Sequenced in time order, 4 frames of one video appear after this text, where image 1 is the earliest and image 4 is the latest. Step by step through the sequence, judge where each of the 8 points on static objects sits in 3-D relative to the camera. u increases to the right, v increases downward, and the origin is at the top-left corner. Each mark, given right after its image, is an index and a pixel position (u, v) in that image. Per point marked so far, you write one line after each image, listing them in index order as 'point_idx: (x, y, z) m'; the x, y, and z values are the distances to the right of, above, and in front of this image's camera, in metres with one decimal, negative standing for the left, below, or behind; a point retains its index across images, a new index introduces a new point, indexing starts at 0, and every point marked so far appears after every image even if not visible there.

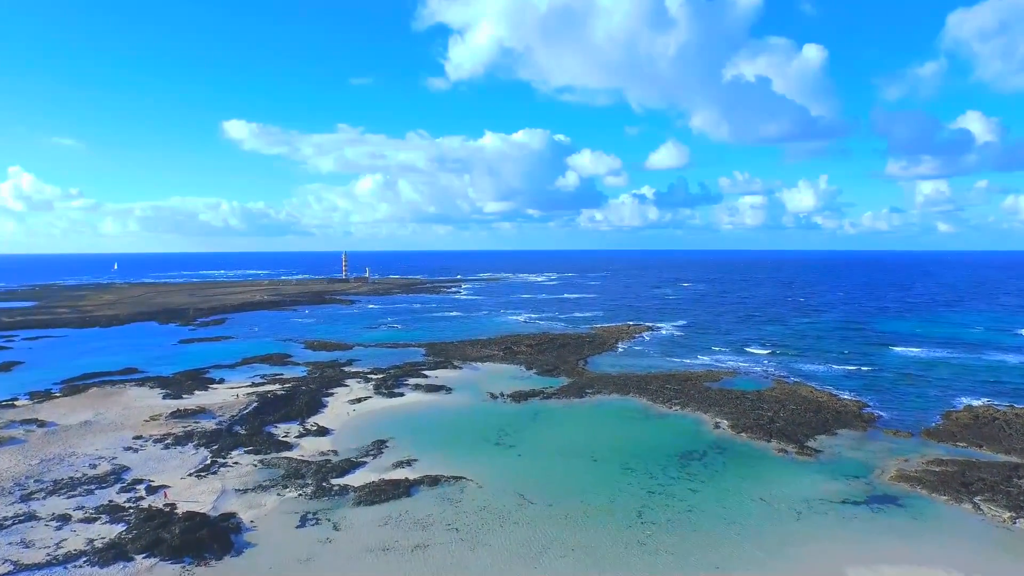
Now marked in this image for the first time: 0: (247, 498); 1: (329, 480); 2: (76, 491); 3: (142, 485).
0: (-9.4, -7.4, +18.7) m
1: (-6.9, -7.3, +20.0) m
2: (-15.1, -7.0, +18.3) m
3: (-13.3, -7.1, +19.0) m
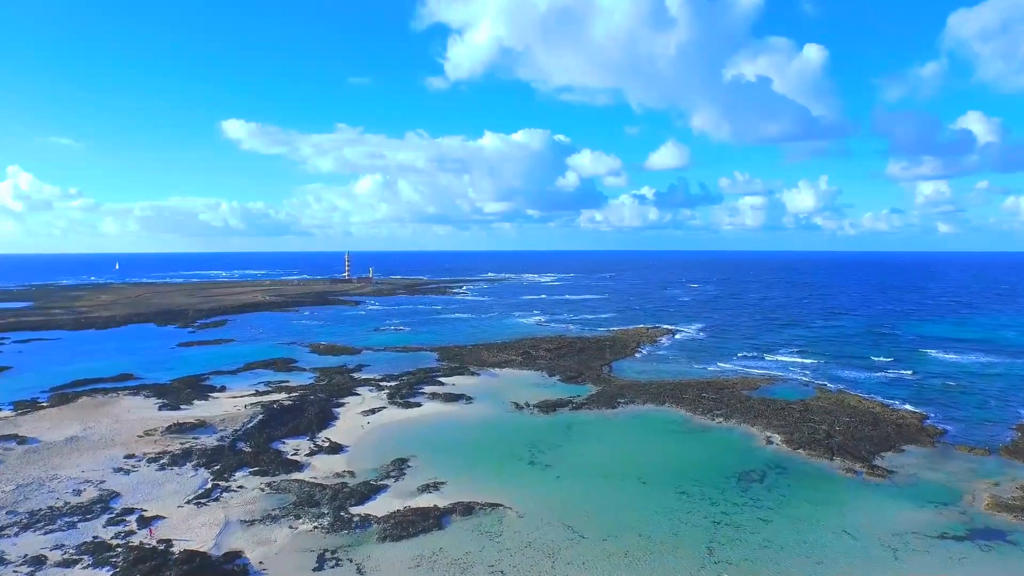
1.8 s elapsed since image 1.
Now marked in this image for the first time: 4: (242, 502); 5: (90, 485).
0: (-7.9, -7.5, +16.2) m
1: (-5.5, -7.3, +17.6) m
2: (-13.6, -7.0, +15.8) m
3: (-11.8, -7.1, +16.5) m
4: (-9.1, -7.2, +17.9) m
5: (-14.5, -6.8, +18.1) m
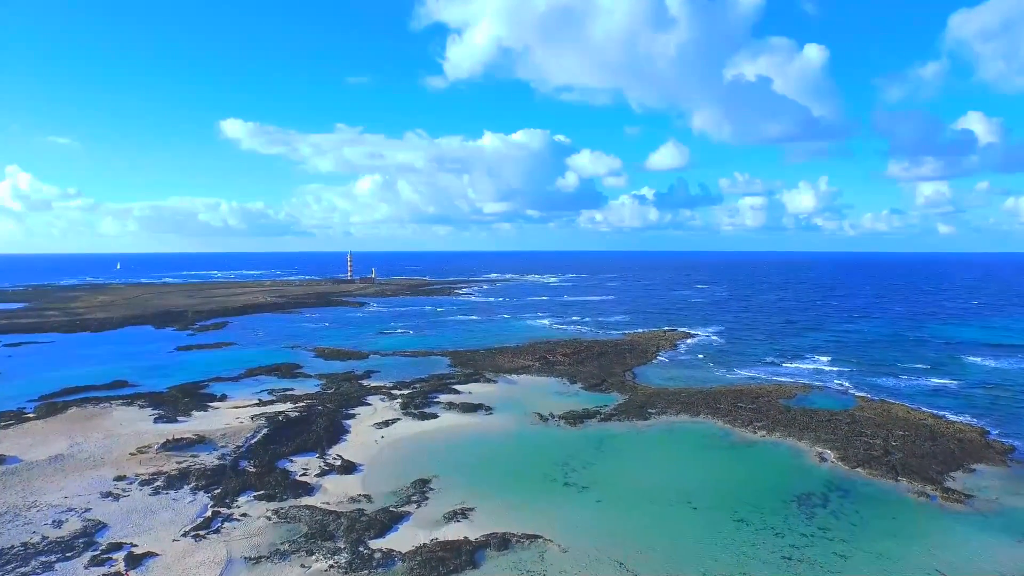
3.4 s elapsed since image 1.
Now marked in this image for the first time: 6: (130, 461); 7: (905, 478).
0: (-6.7, -7.5, +14.0) m
1: (-4.2, -7.4, +15.4) m
2: (-12.4, -7.1, +13.6) m
3: (-10.6, -7.2, +14.4) m
4: (-7.9, -7.3, +15.7) m
5: (-13.2, -6.8, +16.0) m
6: (-14.3, -6.5, +19.7) m
7: (+15.0, -7.3, +20.2) m
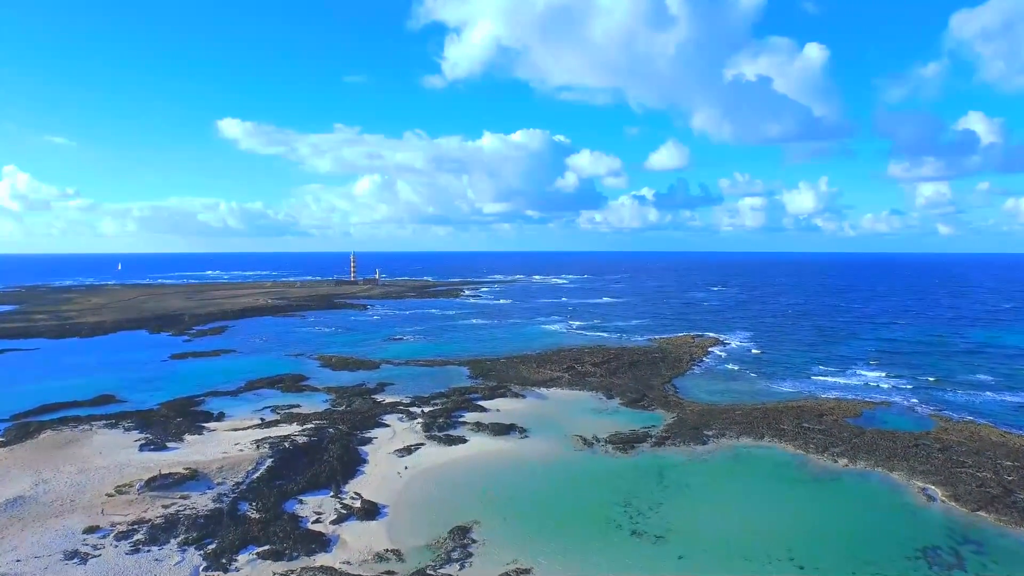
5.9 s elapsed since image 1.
0: (-4.9, -7.8, +10.5) m
1: (-2.4, -7.6, +11.9) m
2: (-10.6, -7.3, +10.1) m
3: (-8.8, -7.4, +10.9) m
4: (-6.1, -7.5, +12.2) m
5: (-11.4, -7.1, +12.5) m
6: (-12.5, -6.7, +16.2) m
7: (+16.8, -7.5, +16.8) m
